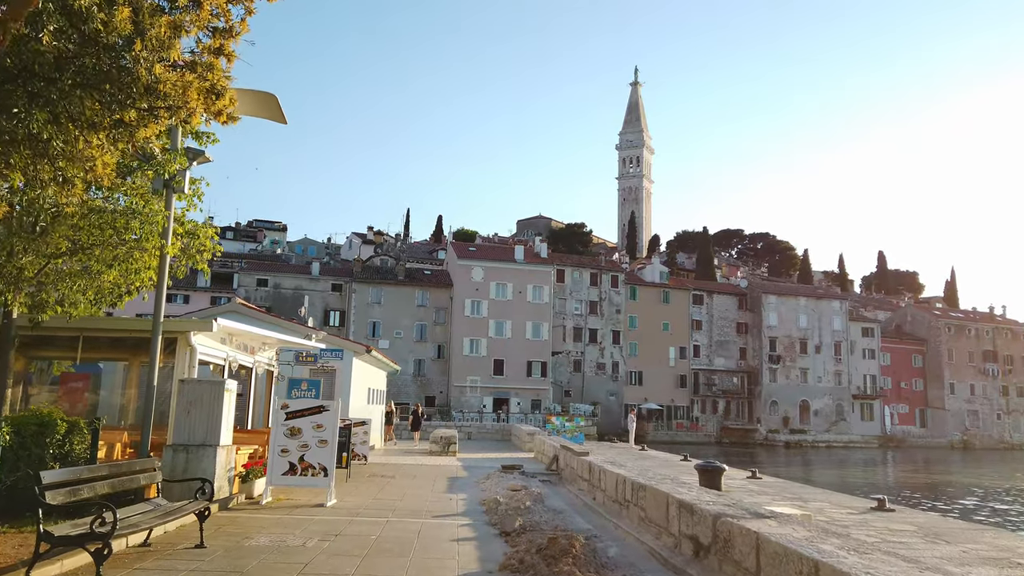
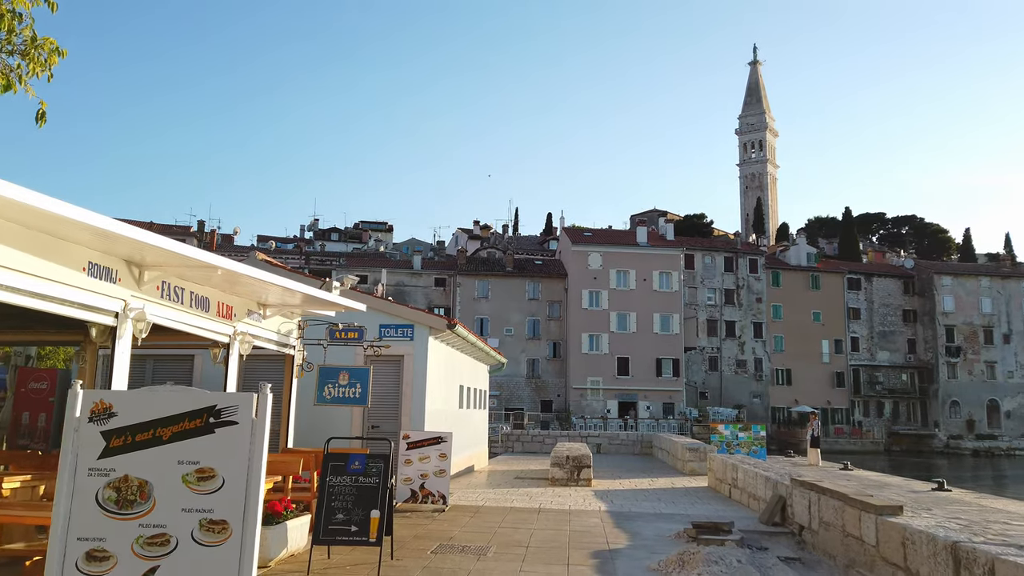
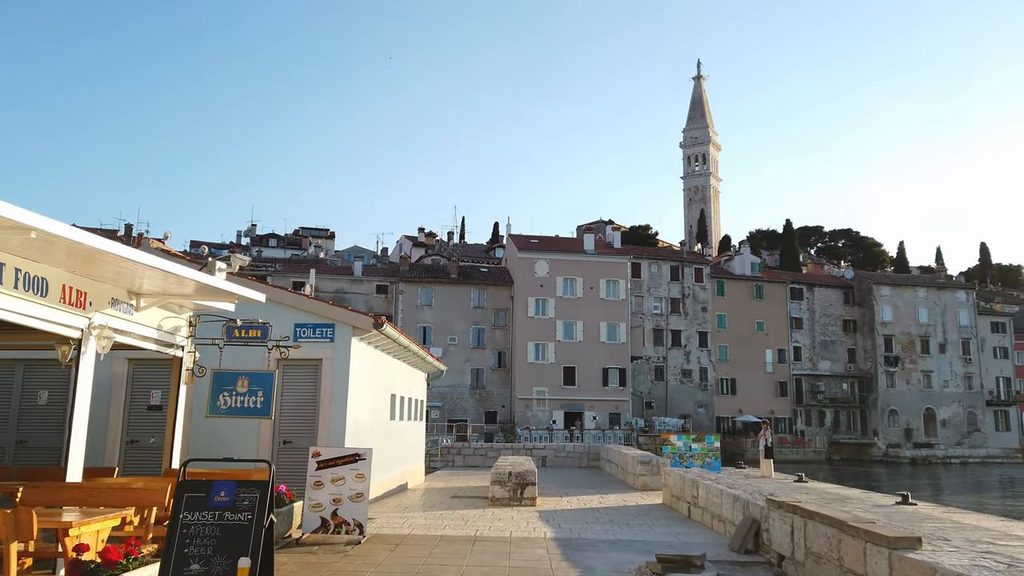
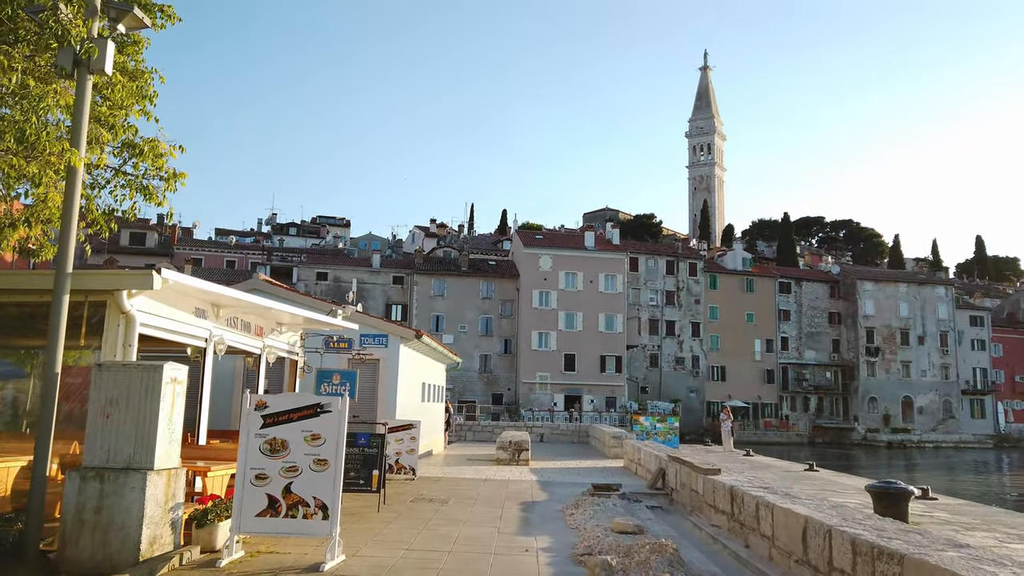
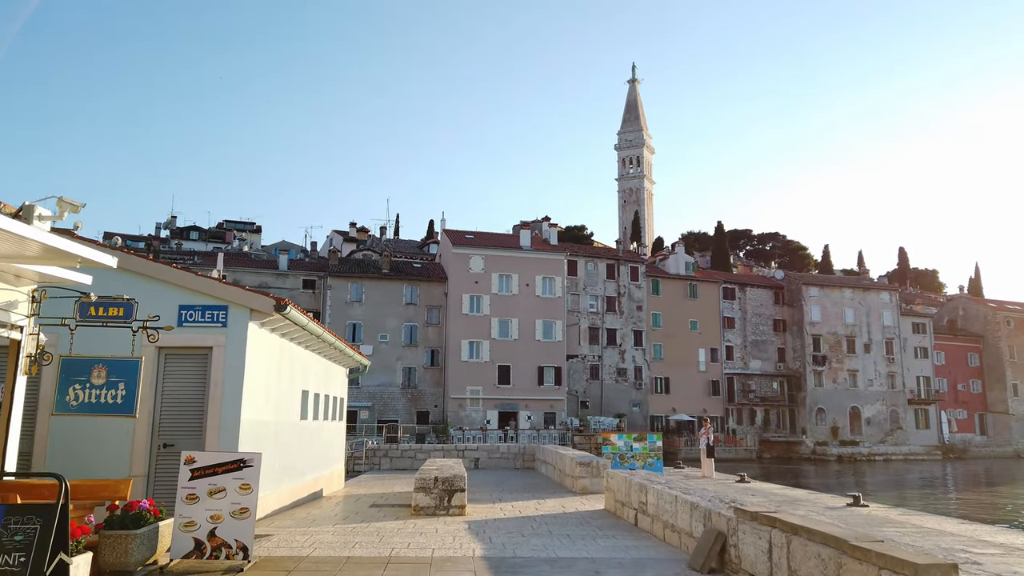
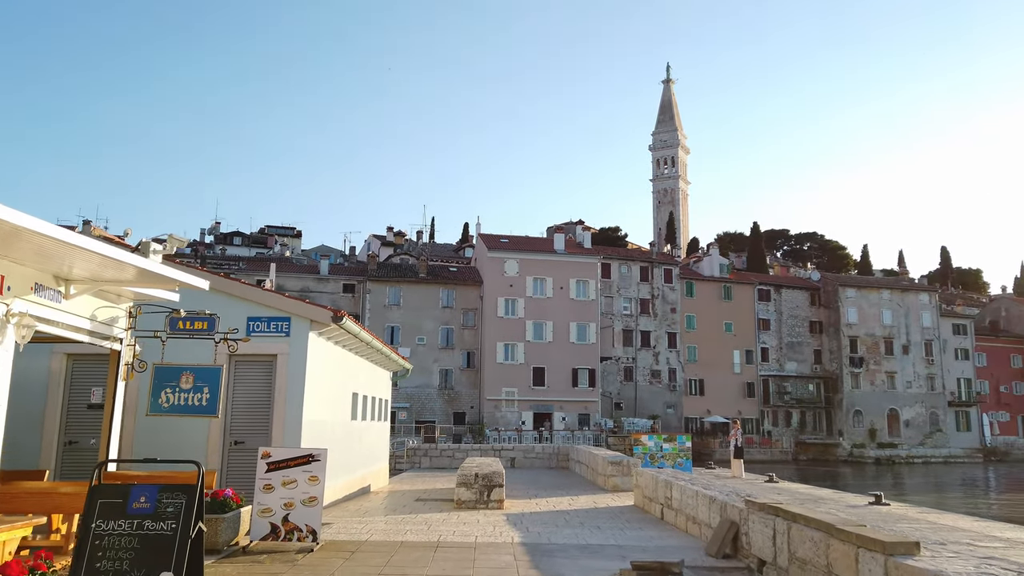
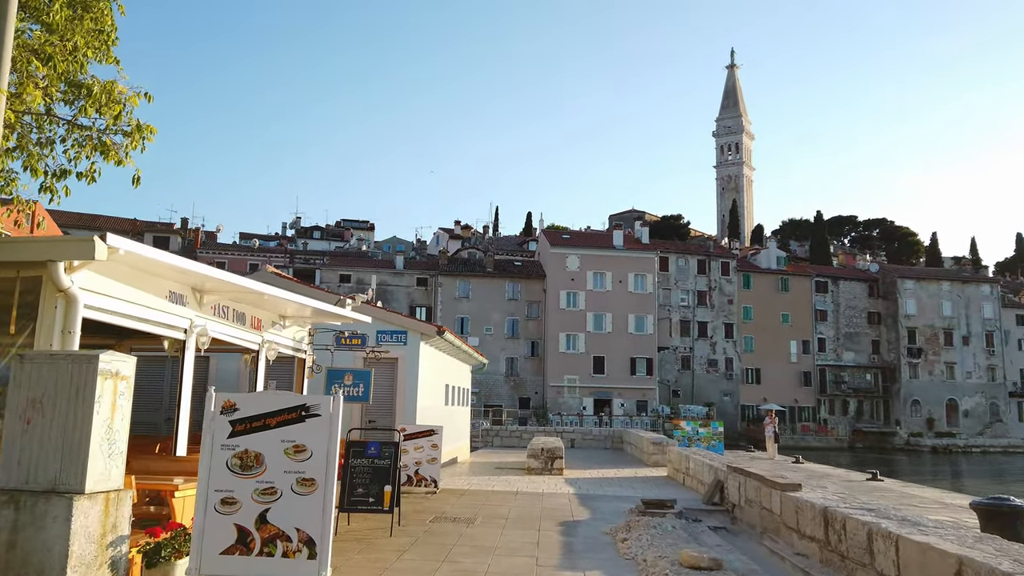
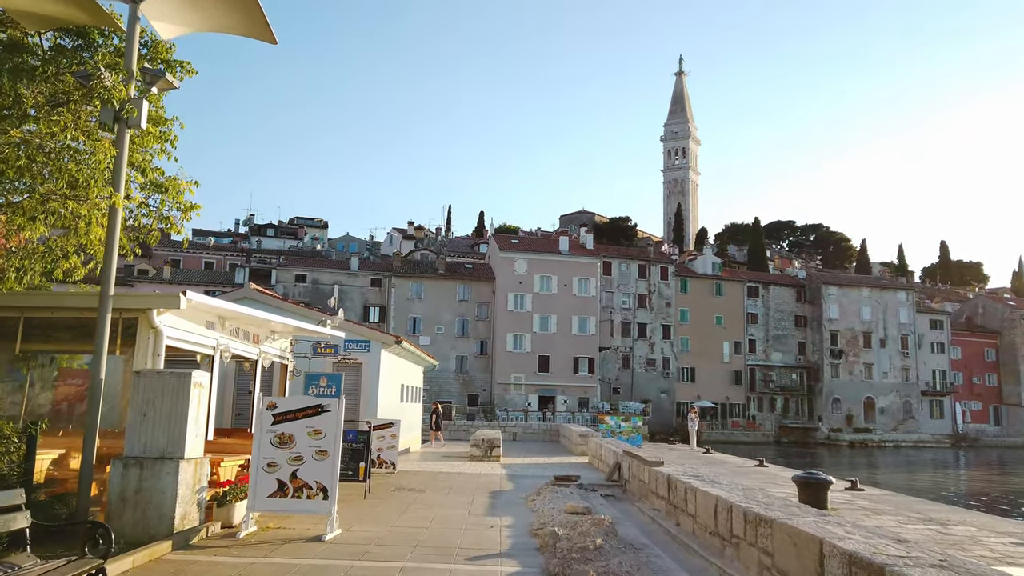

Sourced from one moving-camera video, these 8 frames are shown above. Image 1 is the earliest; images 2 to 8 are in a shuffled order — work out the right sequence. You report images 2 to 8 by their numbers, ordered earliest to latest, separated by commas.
8, 4, 7, 2, 3, 6, 5
